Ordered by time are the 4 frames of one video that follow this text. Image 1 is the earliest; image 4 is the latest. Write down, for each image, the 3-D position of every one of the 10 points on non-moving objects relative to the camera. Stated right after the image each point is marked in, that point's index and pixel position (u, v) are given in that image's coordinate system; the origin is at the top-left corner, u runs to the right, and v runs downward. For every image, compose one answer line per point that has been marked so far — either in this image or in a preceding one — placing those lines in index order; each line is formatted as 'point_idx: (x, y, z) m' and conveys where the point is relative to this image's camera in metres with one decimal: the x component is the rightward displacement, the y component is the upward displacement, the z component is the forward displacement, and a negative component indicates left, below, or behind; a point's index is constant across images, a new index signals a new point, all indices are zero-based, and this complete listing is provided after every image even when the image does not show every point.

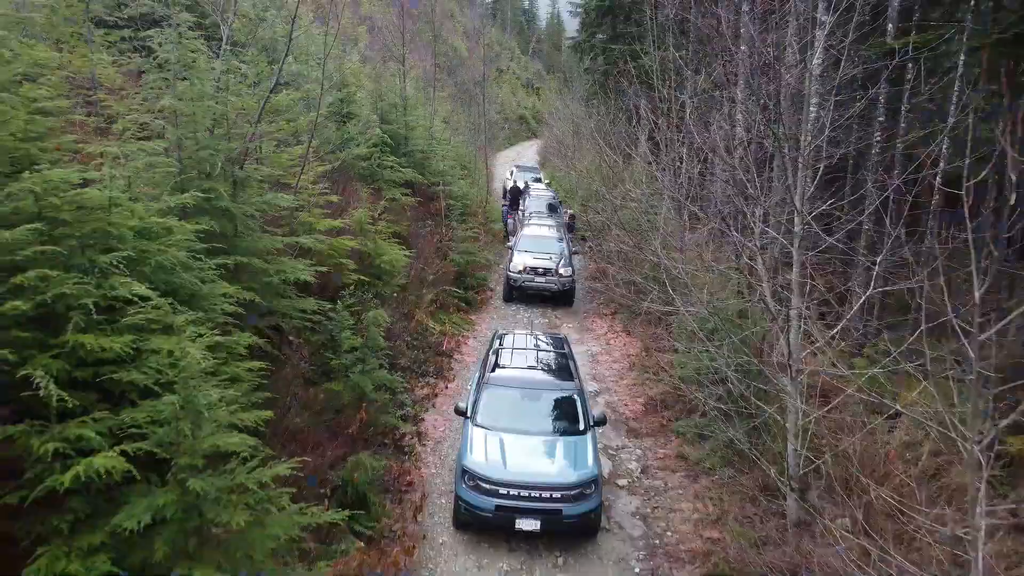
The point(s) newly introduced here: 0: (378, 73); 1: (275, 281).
0: (-8.5, +13.7, +17.3) m
1: (-5.2, +0.2, +6.0) m
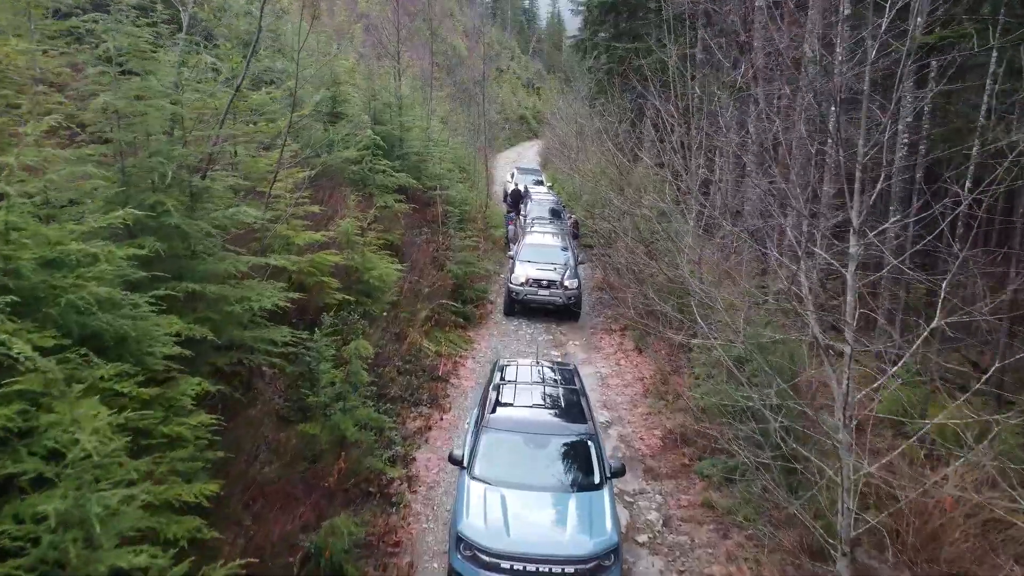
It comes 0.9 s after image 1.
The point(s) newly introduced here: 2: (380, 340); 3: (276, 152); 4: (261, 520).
0: (-8.5, +13.1, +16.4) m
1: (-5.2, -0.4, +5.1) m
2: (-4.1, -1.6, +8.2) m
3: (-7.0, +4.0, +8.0) m
4: (-4.3, -4.0, +4.7) m
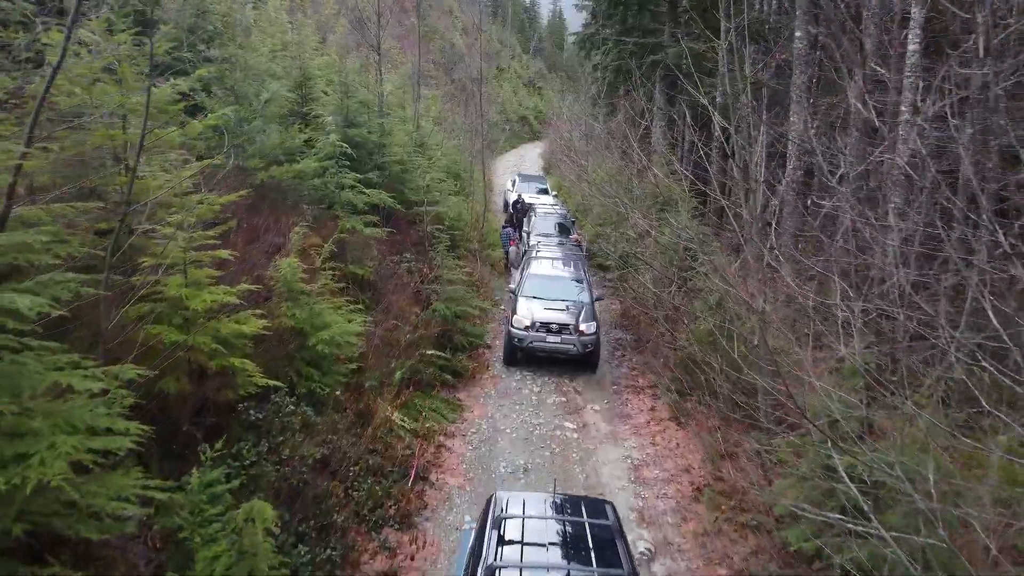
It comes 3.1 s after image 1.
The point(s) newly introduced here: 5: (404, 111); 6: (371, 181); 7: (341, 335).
0: (-8.4, +11.5, +14.0) m
1: (-5.1, -2.0, +2.7) m
2: (-4.0, -3.1, +5.9) m
3: (-6.9, +2.5, +5.6) m
4: (-4.3, -5.6, +2.3) m
5: (-6.4, +10.7, +16.1) m
6: (-5.6, +4.3, +10.8) m
7: (-3.9, -1.1, +6.2) m
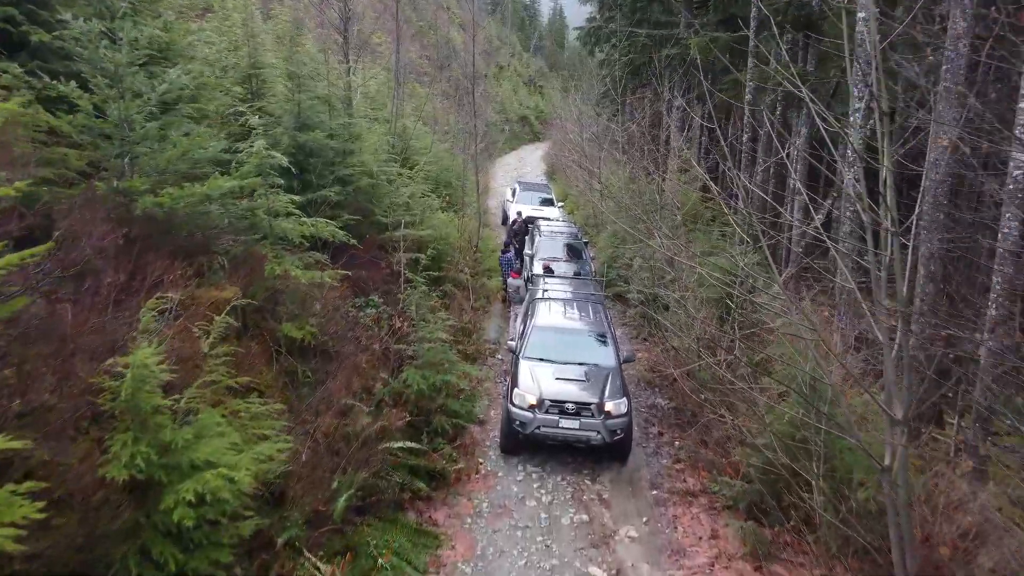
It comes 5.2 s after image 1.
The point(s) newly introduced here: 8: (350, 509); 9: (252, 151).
0: (-8.4, +9.9, +11.4) m
1: (-5.1, -3.6, +0.1) m
2: (-4.0, -4.8, +3.3) m
3: (-6.9, +0.9, +3.1) m
4: (-4.3, -7.2, -0.3) m
5: (-6.4, +9.0, +13.6) m
6: (-5.6, +2.7, +8.2) m
7: (-3.9, -2.7, +3.6) m
8: (-3.2, -4.3, +5.4) m
9: (-6.3, +3.2, +6.3) m
